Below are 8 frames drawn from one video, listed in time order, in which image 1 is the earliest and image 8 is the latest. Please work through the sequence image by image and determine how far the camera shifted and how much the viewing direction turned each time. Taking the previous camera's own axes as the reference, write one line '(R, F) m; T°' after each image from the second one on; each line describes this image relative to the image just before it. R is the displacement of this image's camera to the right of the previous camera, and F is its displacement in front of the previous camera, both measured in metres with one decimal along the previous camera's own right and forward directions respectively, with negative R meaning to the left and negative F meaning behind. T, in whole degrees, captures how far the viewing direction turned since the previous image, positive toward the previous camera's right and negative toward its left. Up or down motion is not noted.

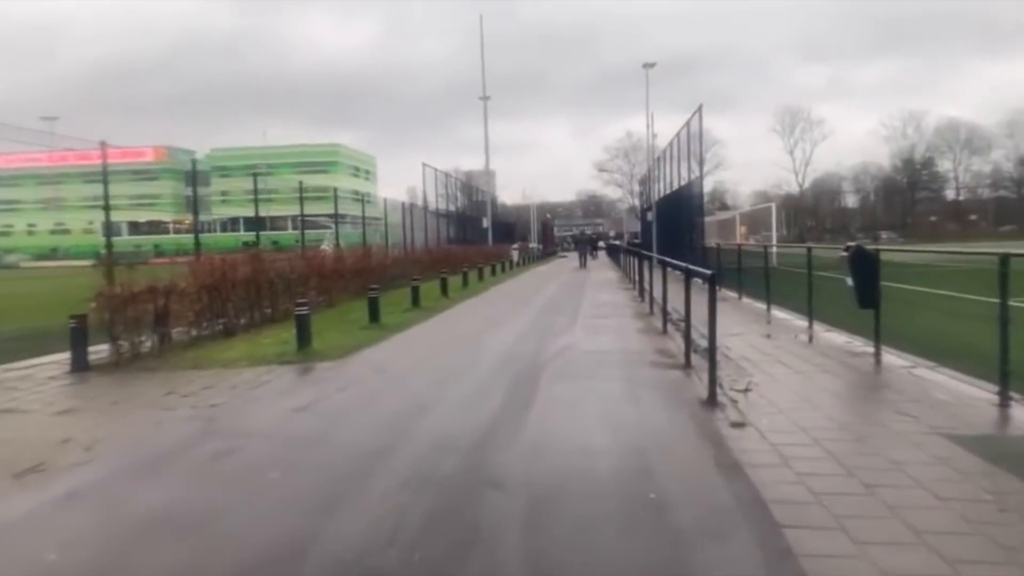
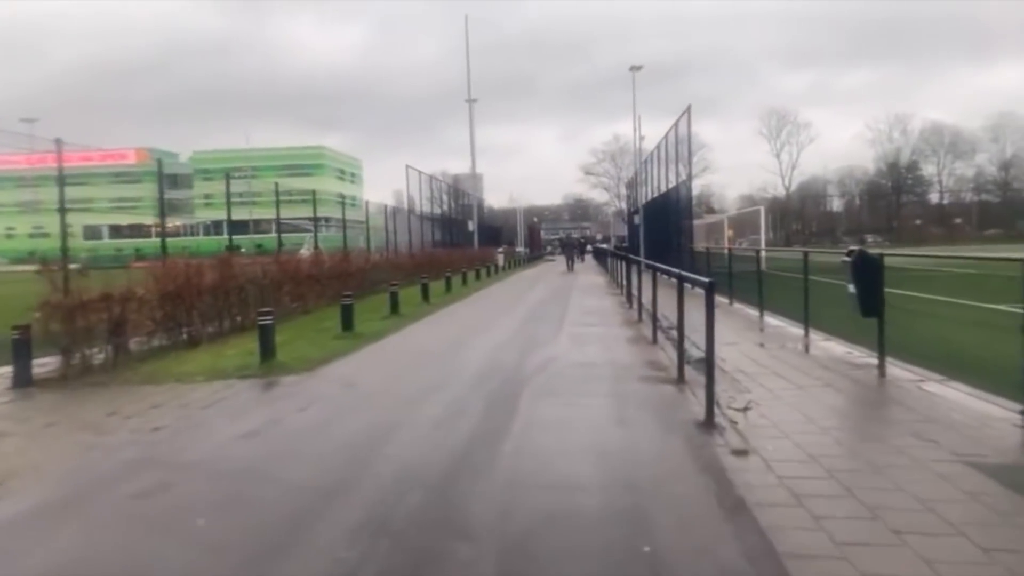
(+0.1, +0.8) m; +1°
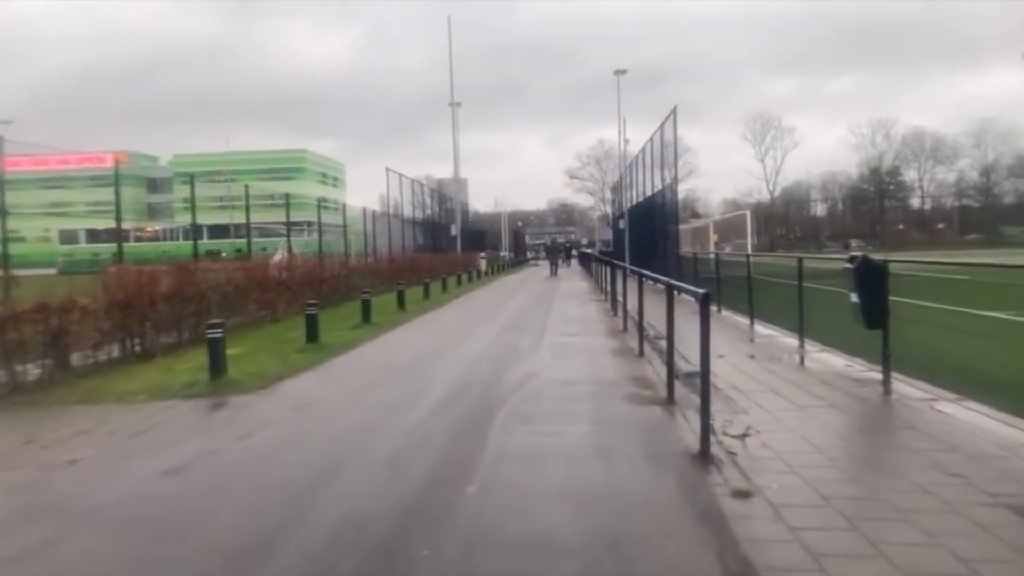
(+0.2, +1.0) m; +1°
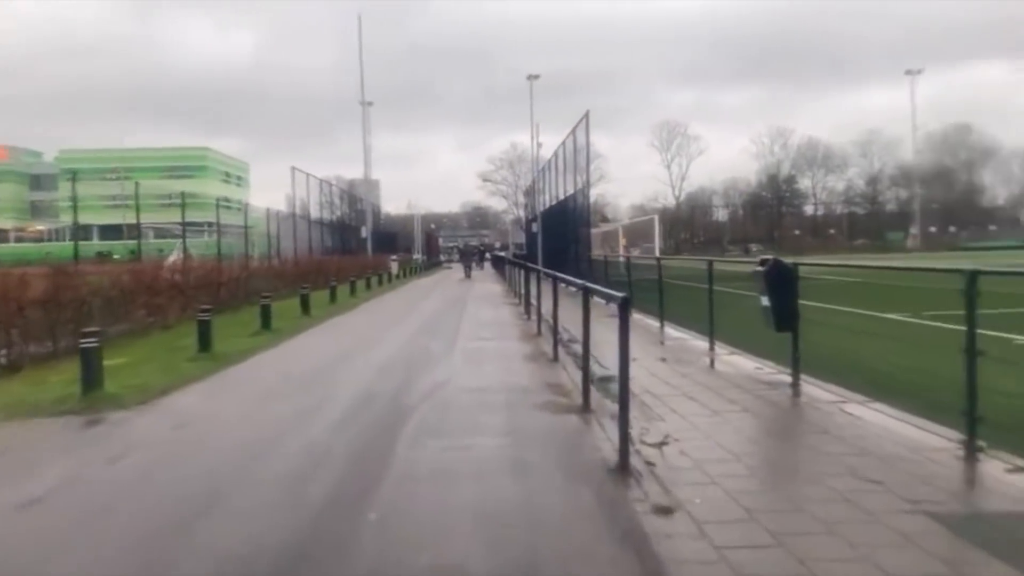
(+0.1, +0.5) m; +7°
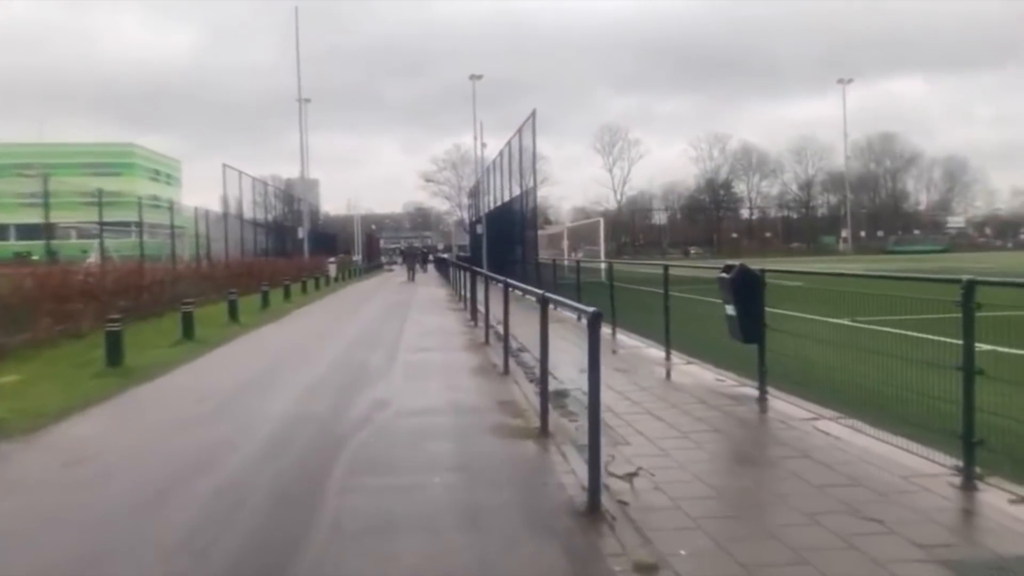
(-0.1, +0.9) m; +5°
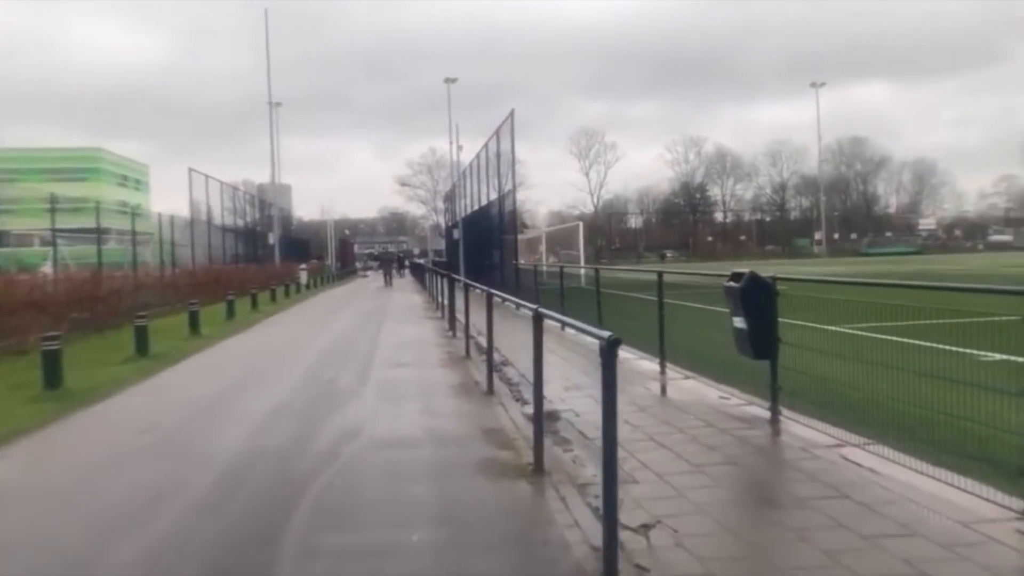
(-0.1, +1.0) m; +2°
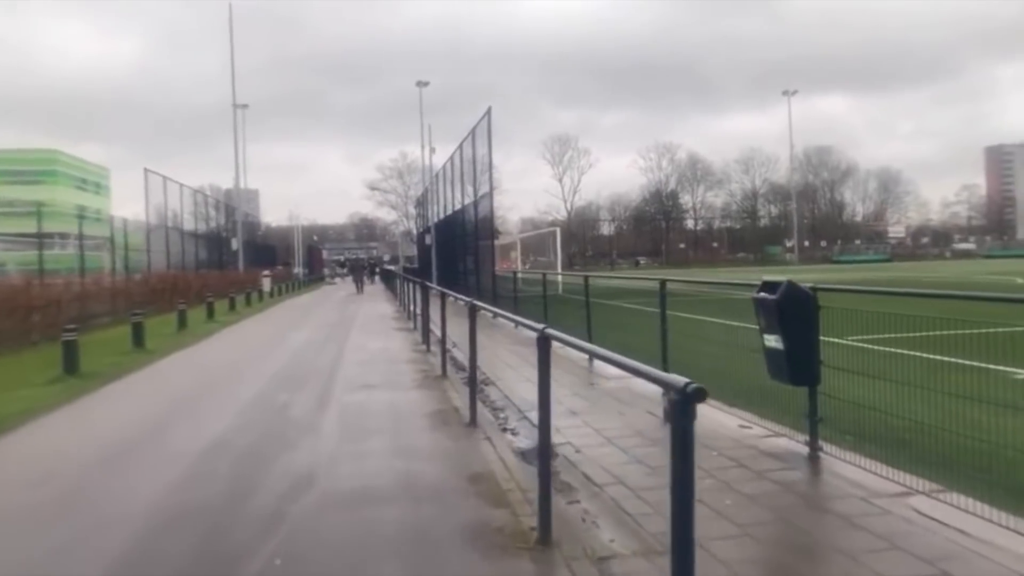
(-0.2, +1.5) m; +2°
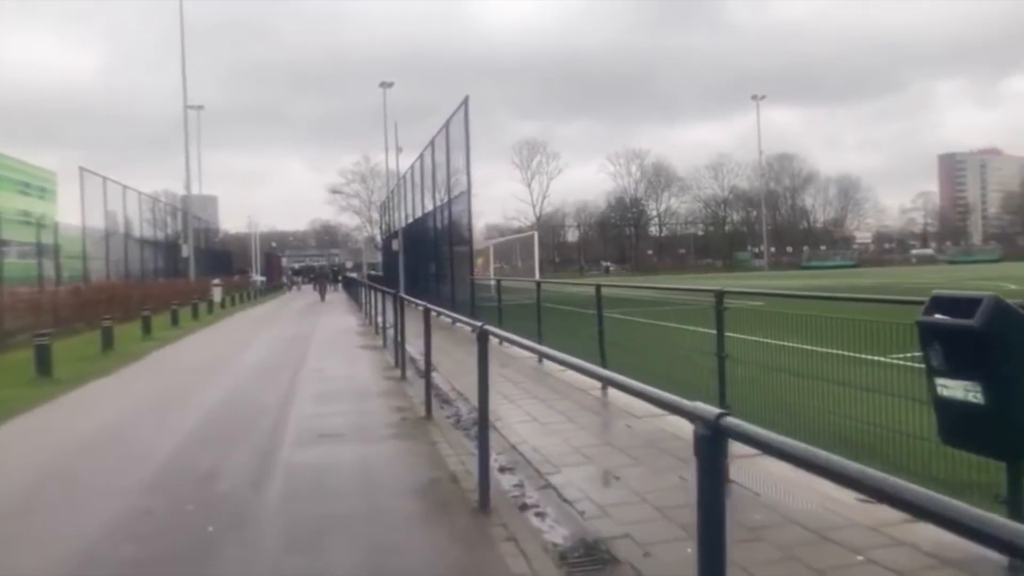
(-0.5, +2.7) m; +3°
